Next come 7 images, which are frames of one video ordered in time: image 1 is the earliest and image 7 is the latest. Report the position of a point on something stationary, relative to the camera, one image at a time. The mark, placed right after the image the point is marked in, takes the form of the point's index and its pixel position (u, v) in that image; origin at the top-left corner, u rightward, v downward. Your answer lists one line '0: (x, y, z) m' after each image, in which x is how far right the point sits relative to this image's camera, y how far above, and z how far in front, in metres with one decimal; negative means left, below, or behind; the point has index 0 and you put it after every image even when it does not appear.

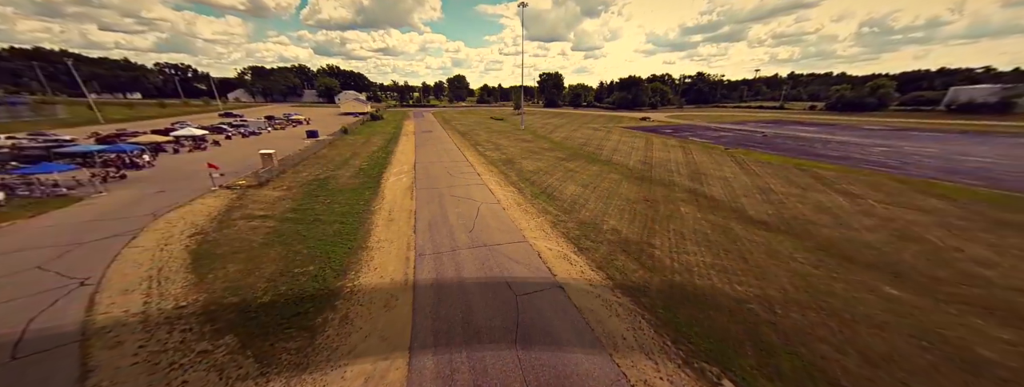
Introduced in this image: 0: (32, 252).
0: (-14.3, -1.8, +7.7) m
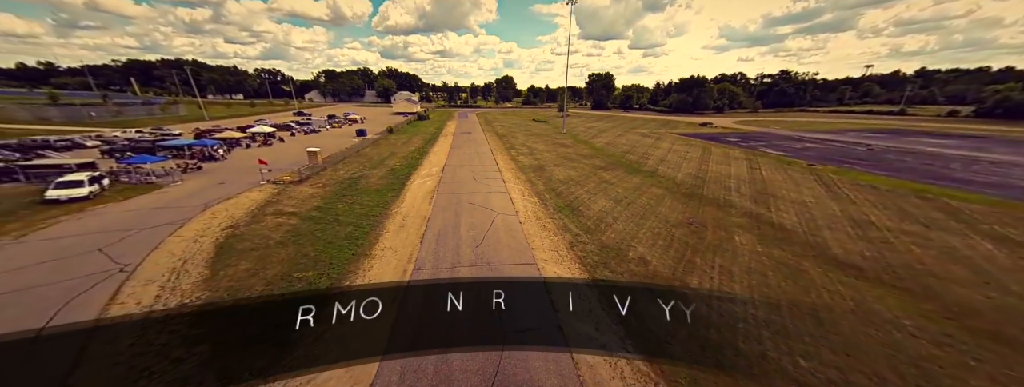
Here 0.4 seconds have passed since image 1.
0: (-14.2, -1.4, +9.0) m
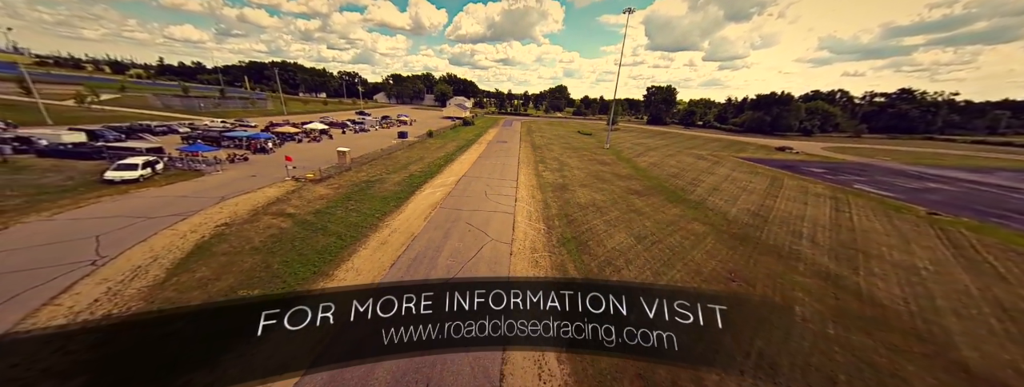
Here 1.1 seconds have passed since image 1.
0: (-14.8, -1.0, +9.8) m
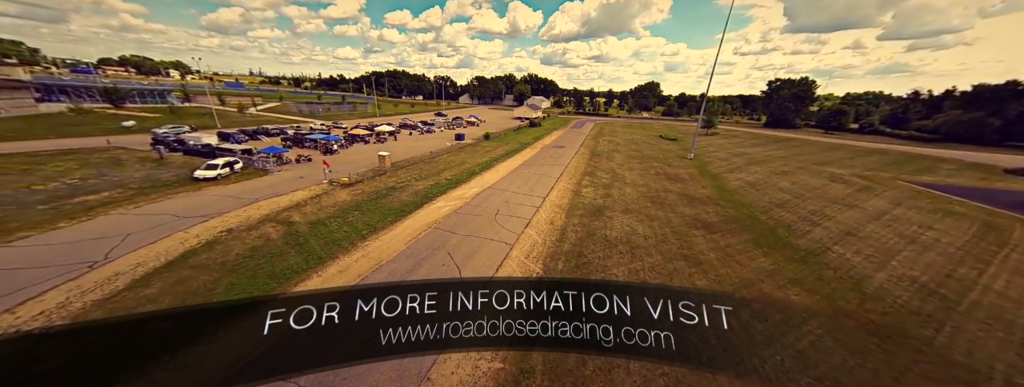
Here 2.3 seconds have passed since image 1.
0: (-15.6, -1.0, +11.8) m
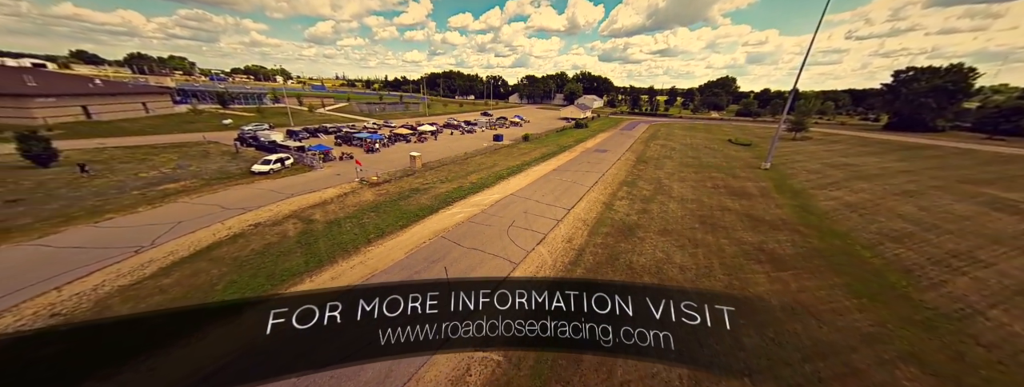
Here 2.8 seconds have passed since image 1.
0: (-15.2, -0.7, +13.3) m
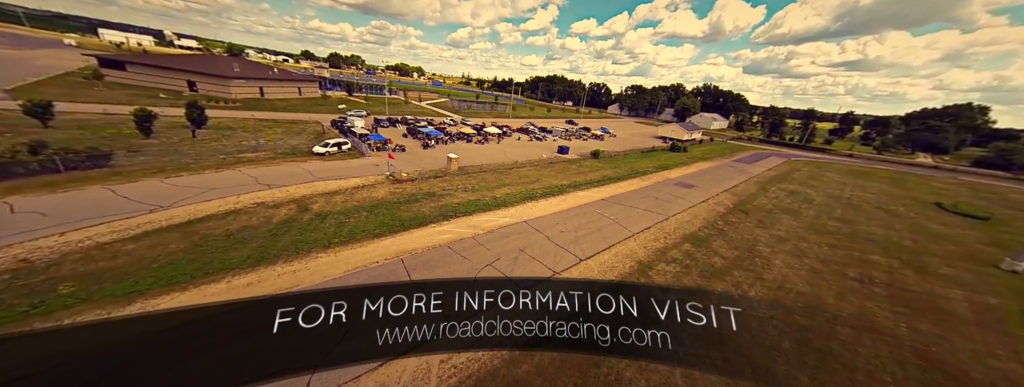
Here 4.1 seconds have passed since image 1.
0: (-15.1, +0.8, +15.1) m
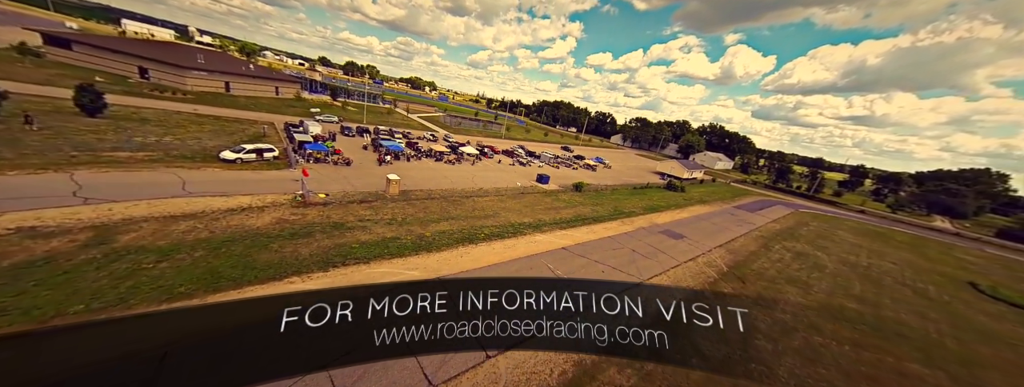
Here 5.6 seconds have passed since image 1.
0: (-18.8, +0.2, +11.1) m
